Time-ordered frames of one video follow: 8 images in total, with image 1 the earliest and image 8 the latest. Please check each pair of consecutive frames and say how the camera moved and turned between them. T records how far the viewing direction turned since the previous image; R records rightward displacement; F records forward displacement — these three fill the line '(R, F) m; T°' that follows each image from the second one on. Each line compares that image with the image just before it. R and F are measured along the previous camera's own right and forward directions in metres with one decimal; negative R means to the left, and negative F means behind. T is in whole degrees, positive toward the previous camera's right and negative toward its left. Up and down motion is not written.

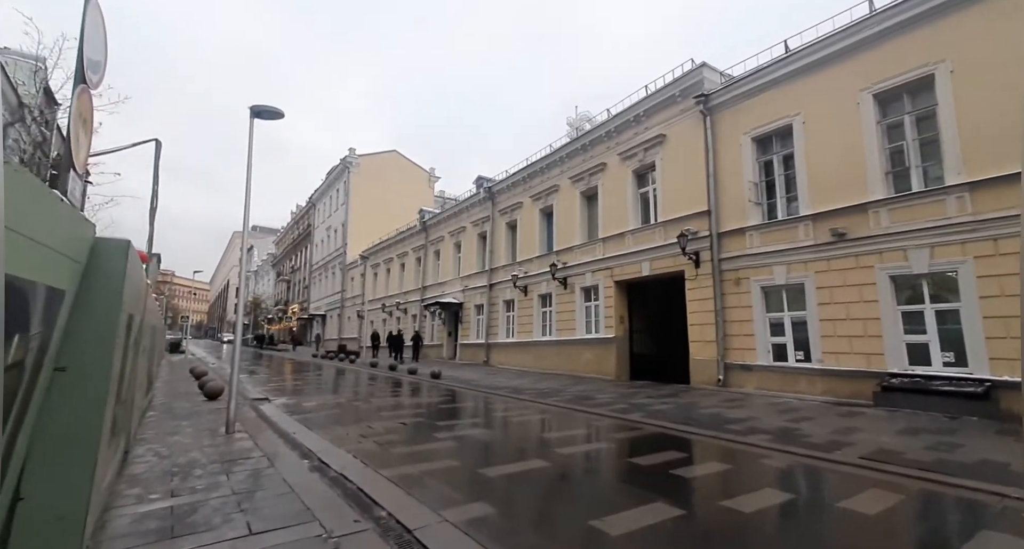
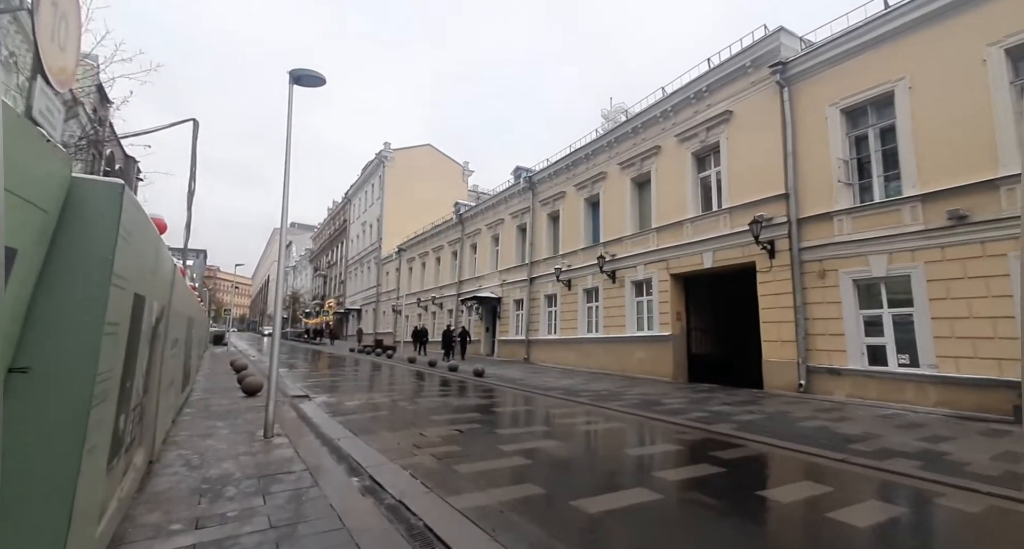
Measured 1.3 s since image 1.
(-0.6, +1.0) m; -4°
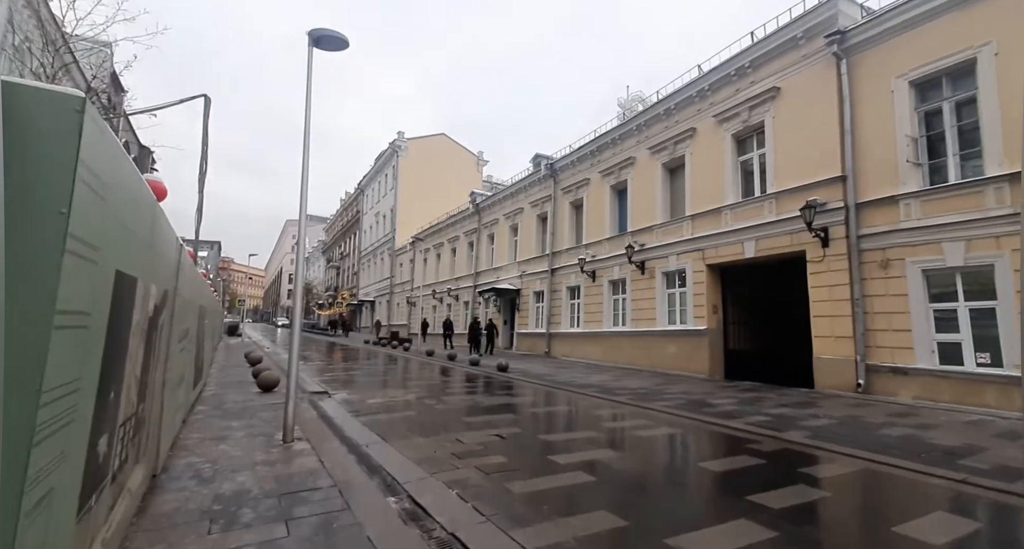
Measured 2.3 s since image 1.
(-0.5, +0.8) m; -1°
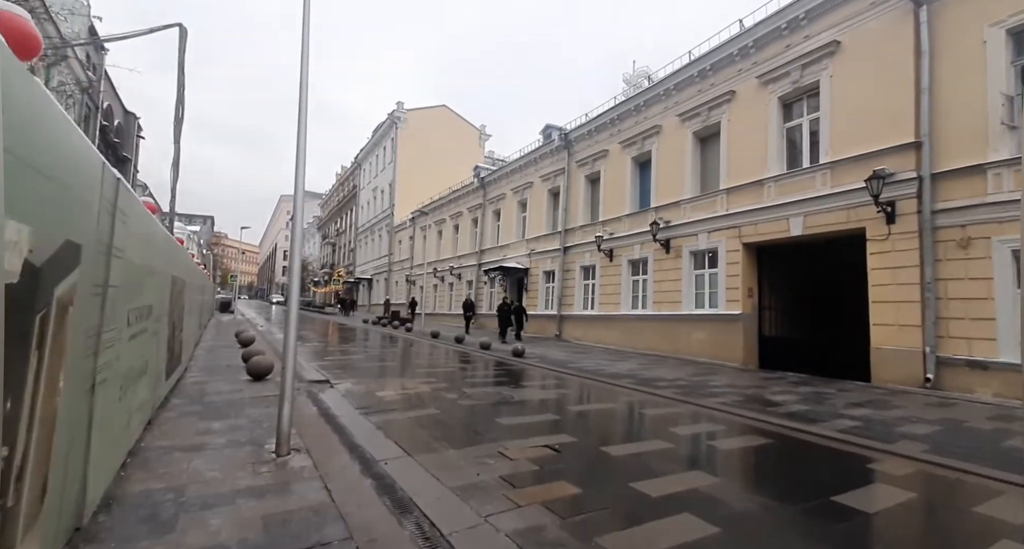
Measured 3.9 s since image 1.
(-0.6, +1.3) m; +1°
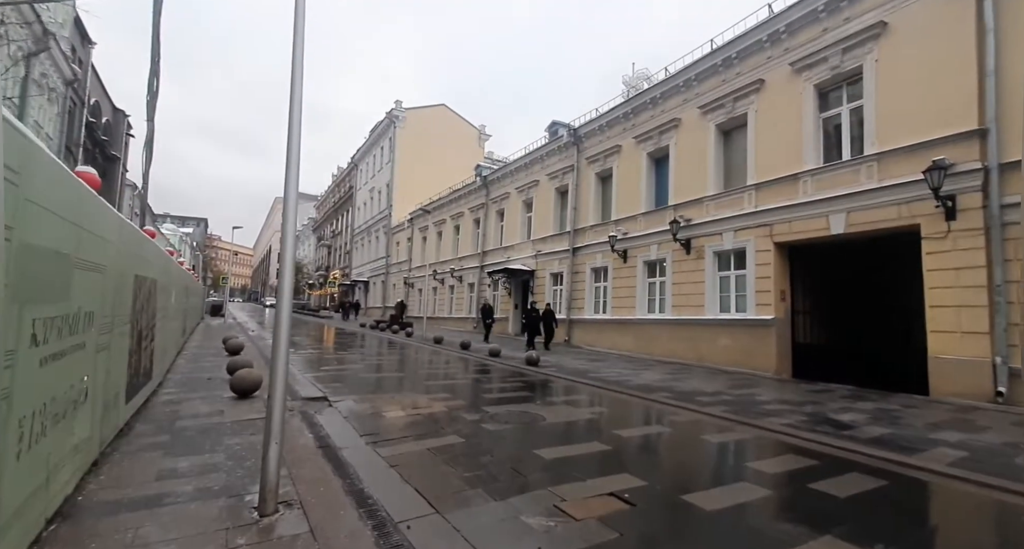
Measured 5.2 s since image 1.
(-0.5, +1.1) m; 0°
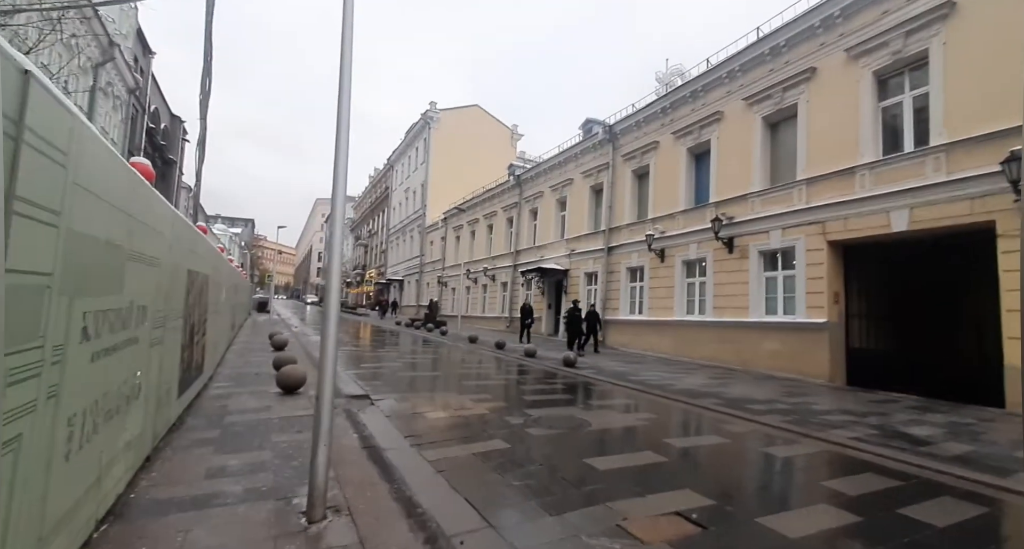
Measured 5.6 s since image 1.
(-0.2, +0.2) m; -3°
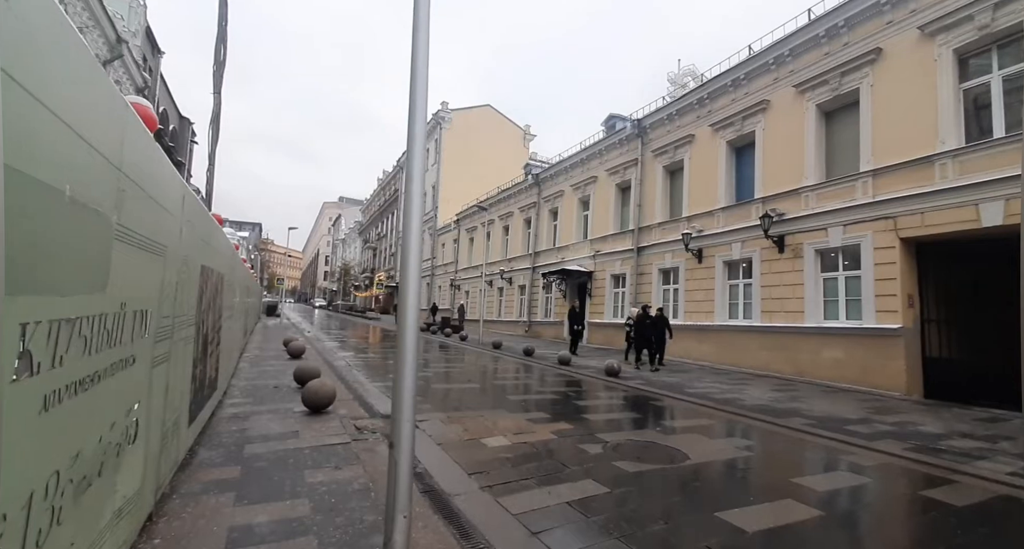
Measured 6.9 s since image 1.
(-0.7, +1.0) m; -1°
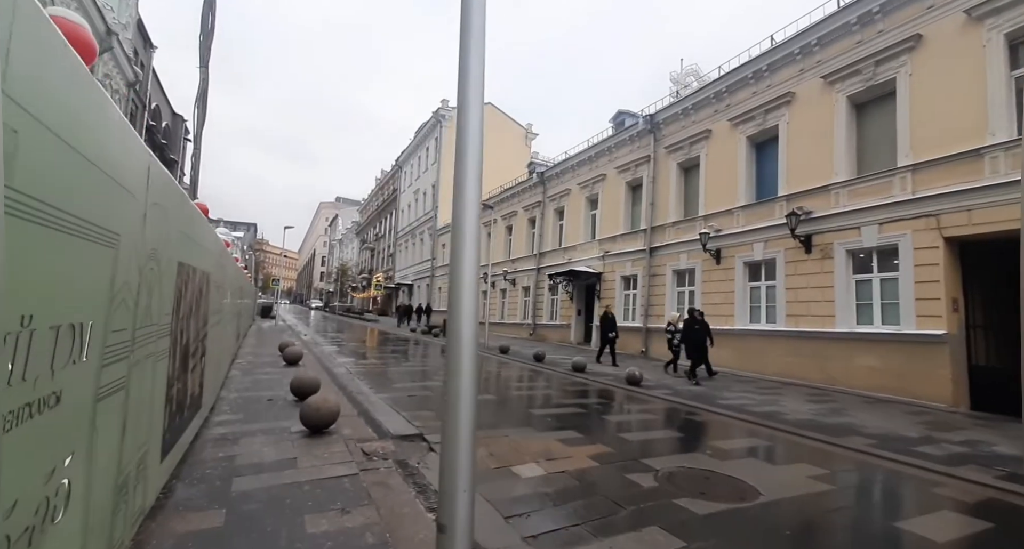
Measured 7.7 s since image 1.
(-0.4, +0.8) m; 0°
